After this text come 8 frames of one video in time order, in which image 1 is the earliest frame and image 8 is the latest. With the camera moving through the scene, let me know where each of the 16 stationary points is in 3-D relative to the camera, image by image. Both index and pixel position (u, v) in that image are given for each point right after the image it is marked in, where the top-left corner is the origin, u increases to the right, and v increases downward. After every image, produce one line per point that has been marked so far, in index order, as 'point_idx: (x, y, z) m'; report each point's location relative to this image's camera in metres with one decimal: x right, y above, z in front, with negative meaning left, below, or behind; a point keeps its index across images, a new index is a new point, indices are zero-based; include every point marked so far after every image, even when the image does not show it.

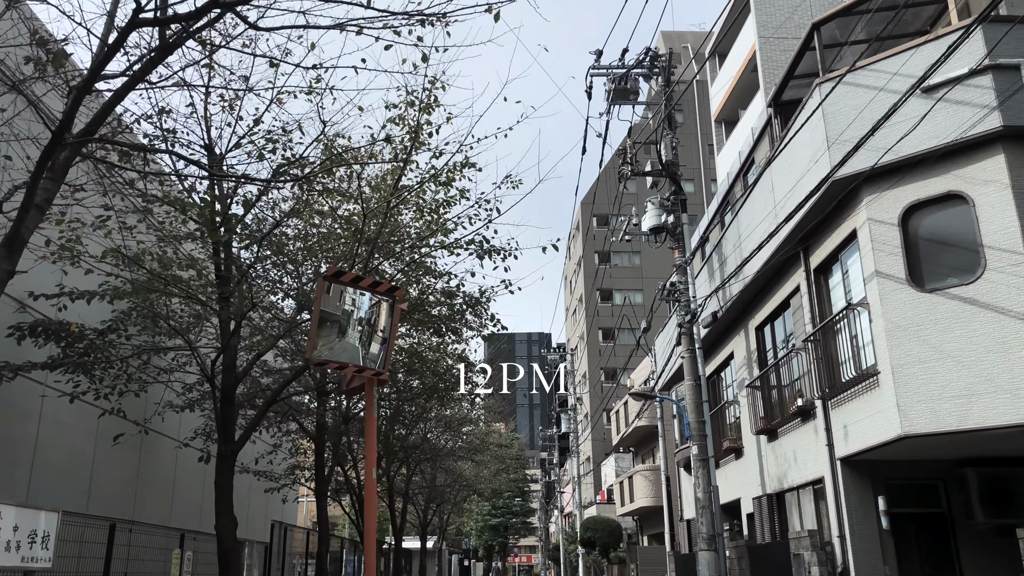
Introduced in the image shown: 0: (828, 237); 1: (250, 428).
0: (+4.2, +0.7, +11.6) m
1: (-3.0, -1.6, +9.9) m
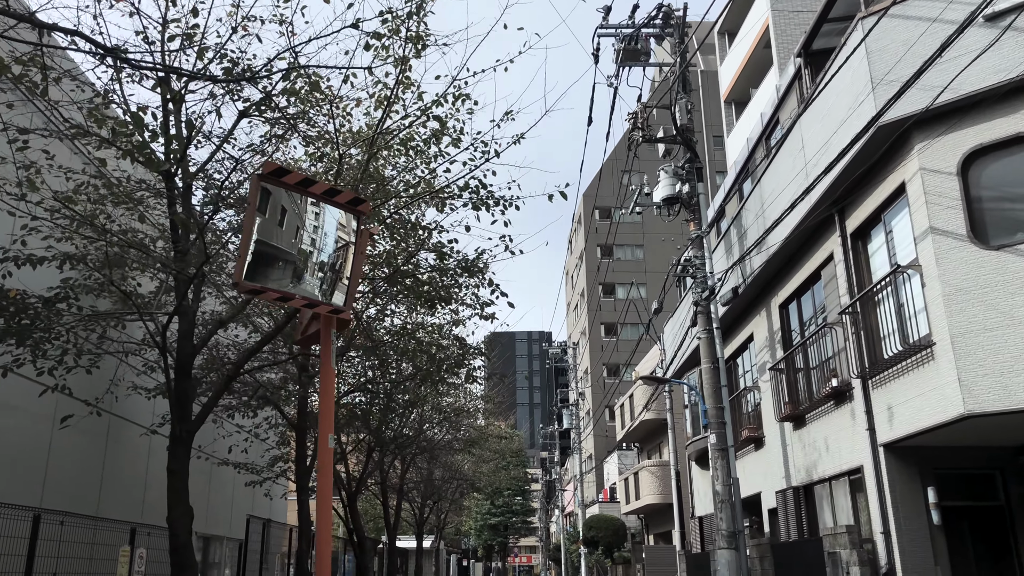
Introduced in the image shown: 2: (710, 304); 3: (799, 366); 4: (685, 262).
0: (+4.2, +1.1, +10.3) m
1: (-3.0, -1.2, +8.6) m
2: (+3.3, -0.3, +14.4) m
3: (+4.3, -1.2, +12.9) m
4: (+3.0, +0.5, +14.9) m
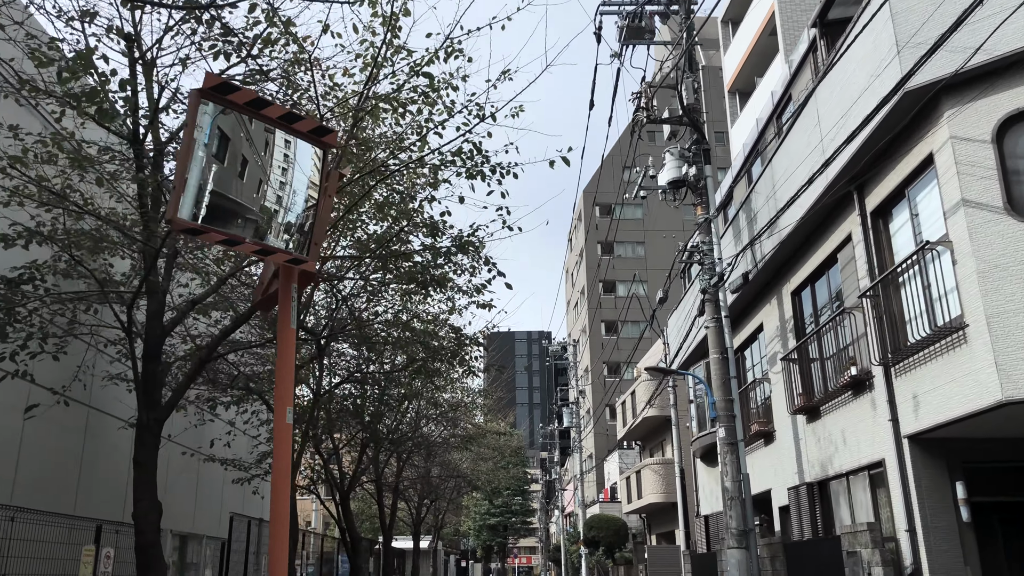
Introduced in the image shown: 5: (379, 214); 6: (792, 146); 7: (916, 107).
0: (+4.2, +1.3, +9.6) m
1: (-3.0, -0.9, +8.0) m
2: (+3.3, 0.0, +13.7) m
3: (+4.3, -0.9, +12.2) m
4: (+3.0, +0.7, +14.3) m
5: (-1.6, +0.9, +10.7) m
6: (+3.9, +2.0, +12.1) m
7: (+4.1, +1.8, +8.8) m
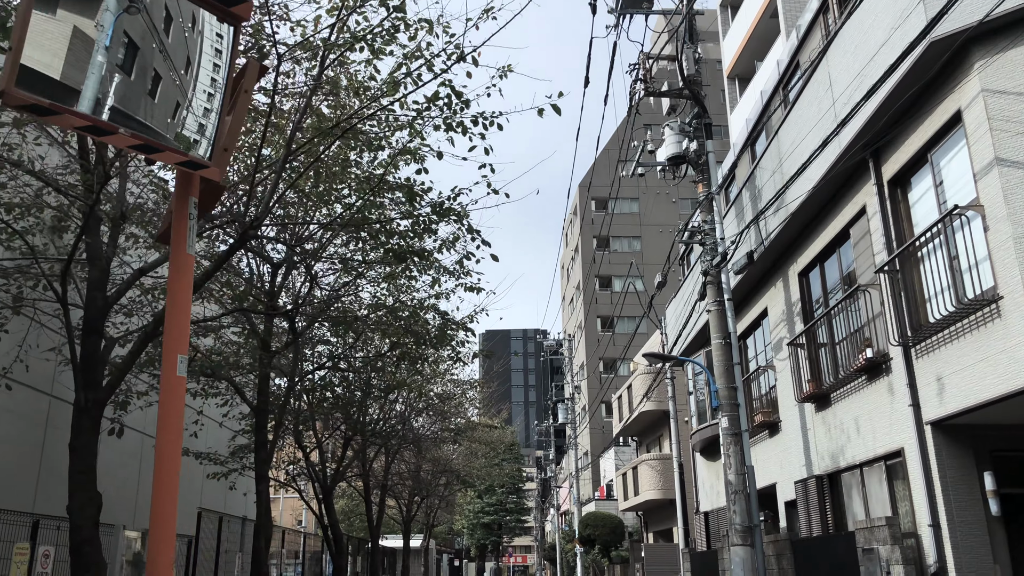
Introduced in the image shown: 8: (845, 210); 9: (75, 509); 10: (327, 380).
0: (+4.1, +1.6, +8.8) m
1: (-3.2, -0.7, +7.1) m
2: (+3.1, +0.2, +12.9) m
3: (+4.1, -0.7, +11.5) m
4: (+2.8, +0.9, +13.5) m
5: (-1.8, +1.2, +9.8) m
6: (+3.8, +2.3, +11.4) m
7: (+4.0, +2.1, +8.0) m
8: (+4.0, +0.9, +10.5) m
9: (-3.2, -1.6, +6.4) m
10: (-3.0, -1.5, +14.3) m
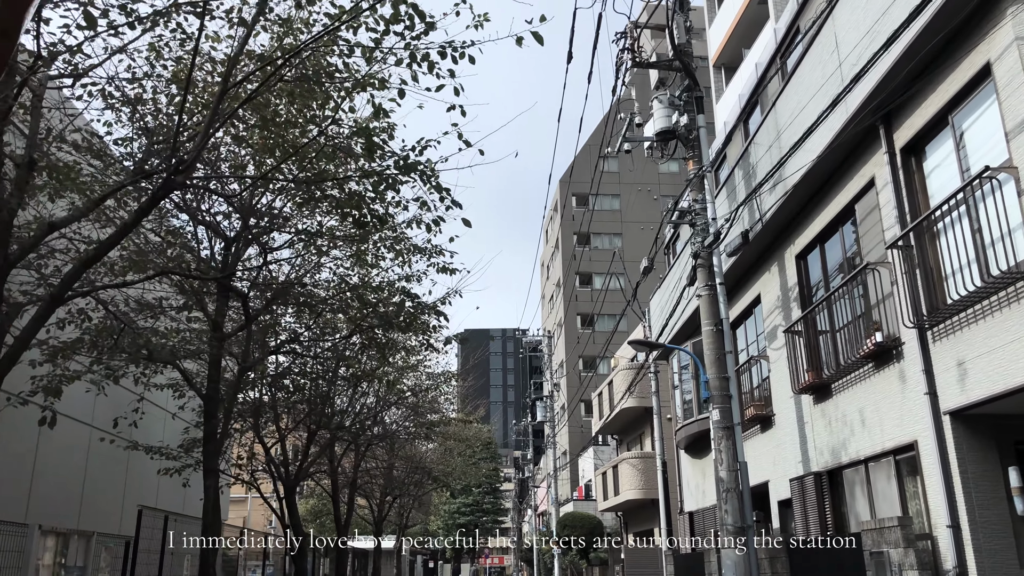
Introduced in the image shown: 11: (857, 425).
0: (+3.9, +1.8, +8.0) m
1: (-3.4, -0.4, +6.1) m
2: (+2.8, +0.5, +12.0) m
3: (+3.8, -0.4, +10.6) m
4: (+2.5, +1.2, +12.6) m
5: (-2.0, +1.5, +8.9) m
6: (+3.5, +2.5, +10.5) m
7: (+3.8, +2.3, +7.2) m
8: (+3.8, +1.2, +9.7) m
9: (-3.4, -1.3, +5.4) m
10: (-3.4, -1.2, +13.3) m
11: (+3.9, -1.5, +9.7) m
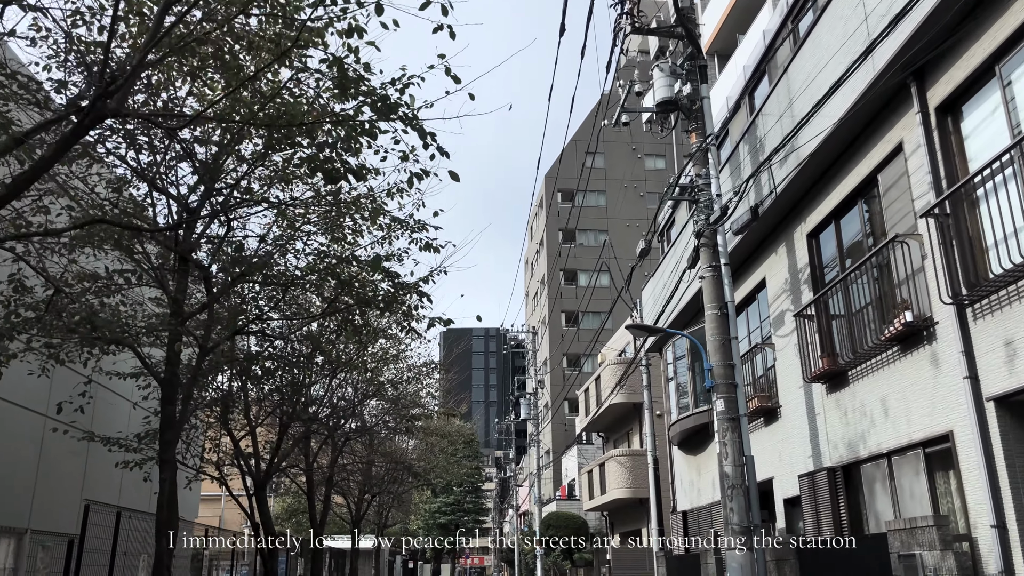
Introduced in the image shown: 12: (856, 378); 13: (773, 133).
0: (+3.8, +2.0, +7.1) m
1: (-3.4, -0.1, +5.1) m
2: (+2.7, +0.7, +11.2) m
3: (+3.7, -0.2, +9.8) m
4: (+2.3, +1.4, +11.7) m
5: (-2.1, +1.8, +7.9) m
6: (+3.4, +2.7, +9.7) m
7: (+3.8, +2.6, +6.3) m
8: (+3.7, +1.4, +8.9) m
9: (-3.4, -1.0, +4.4) m
10: (-3.6, -0.9, +12.3) m
11: (+3.7, -1.3, +8.8) m
12: (+3.7, -1.0, +9.5) m
13: (+3.3, +1.9, +11.0) m
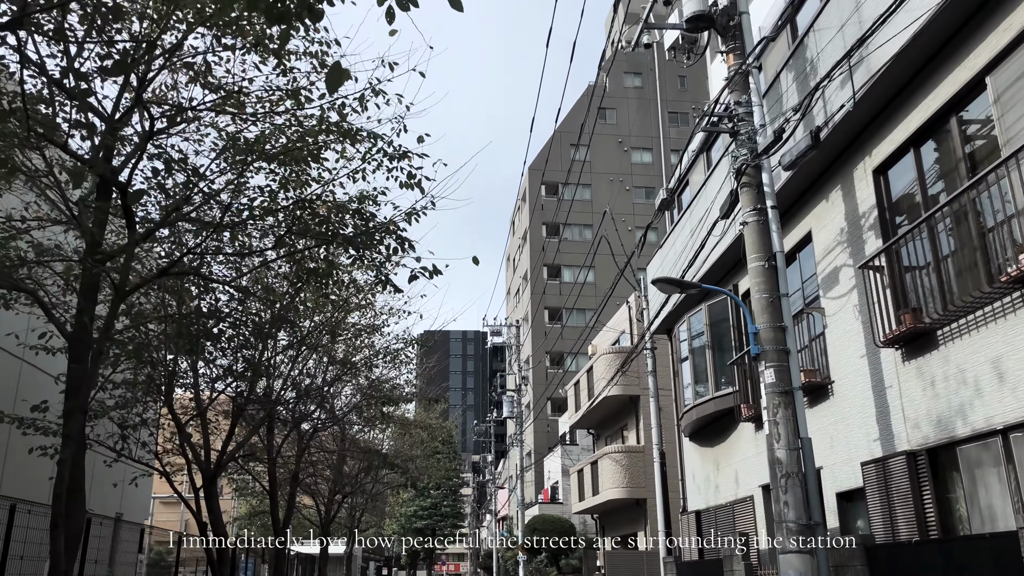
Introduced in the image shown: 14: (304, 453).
0: (+3.9, +2.6, +5.2) m
1: (-3.2, +0.6, +3.0) m
2: (+2.7, +1.2, +9.2) m
3: (+3.7, +0.3, +7.9) m
4: (+2.3, +2.0, +9.8) m
5: (-2.0, +2.4, +5.9) m
6: (+3.5, +3.3, +7.8) m
7: (+3.9, +3.1, +4.4) m
8: (+3.8, +2.0, +7.0) m
9: (-3.3, -0.4, +2.3) m
10: (-3.6, -0.3, +10.2) m
11: (+3.8, -0.7, +6.9) m
12: (+3.8, -0.4, +7.5) m
13: (+3.3, +2.5, +9.1) m
14: (-4.4, -3.4, +18.2) m
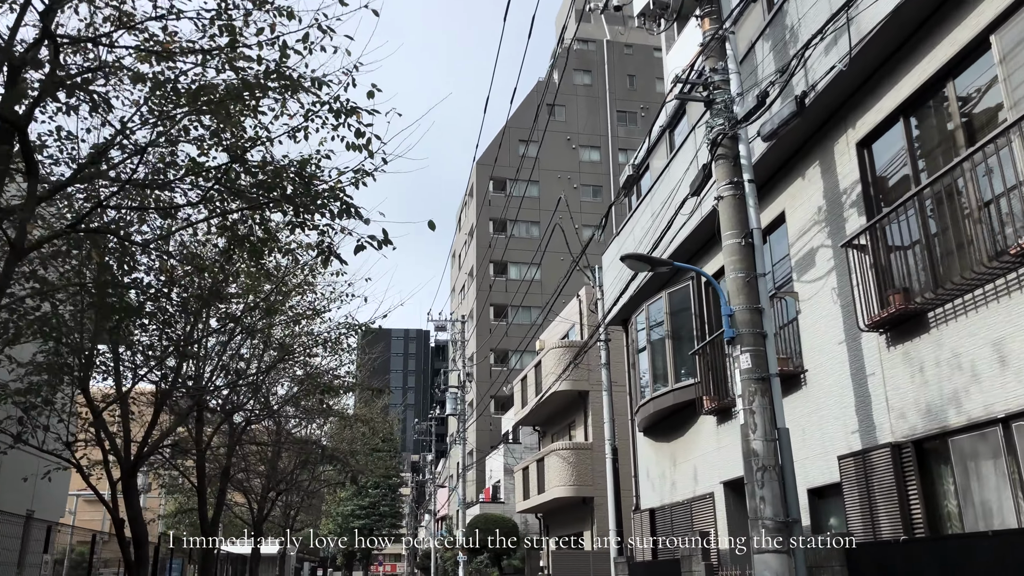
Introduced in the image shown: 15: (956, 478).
0: (+3.8, +2.8, +4.7) m
1: (-3.2, +0.9, +2.0) m
2: (+2.3, +1.4, +8.6) m
3: (+3.4, +0.5, +7.3) m
4: (+1.9, +2.2, +9.1) m
5: (-2.1, +2.7, +4.9) m
6: (+3.2, +3.5, +7.2) m
7: (+3.8, +3.3, +3.9) m
8: (+3.5, +2.1, +6.4) m
9: (-3.3, -0.1, +1.3) m
10: (-4.1, 0.0, +9.1) m
11: (+3.5, -0.6, +6.4) m
12: (+3.4, -0.3, +7.0) m
13: (+3.0, +2.7, +8.5) m
14: (-5.4, -3.1, +17.1) m
15: (+3.4, -1.5, +6.7) m
